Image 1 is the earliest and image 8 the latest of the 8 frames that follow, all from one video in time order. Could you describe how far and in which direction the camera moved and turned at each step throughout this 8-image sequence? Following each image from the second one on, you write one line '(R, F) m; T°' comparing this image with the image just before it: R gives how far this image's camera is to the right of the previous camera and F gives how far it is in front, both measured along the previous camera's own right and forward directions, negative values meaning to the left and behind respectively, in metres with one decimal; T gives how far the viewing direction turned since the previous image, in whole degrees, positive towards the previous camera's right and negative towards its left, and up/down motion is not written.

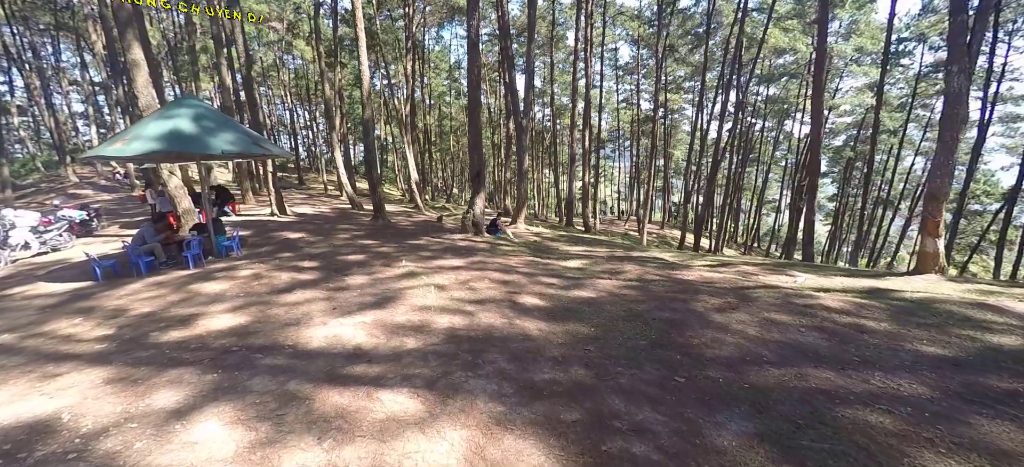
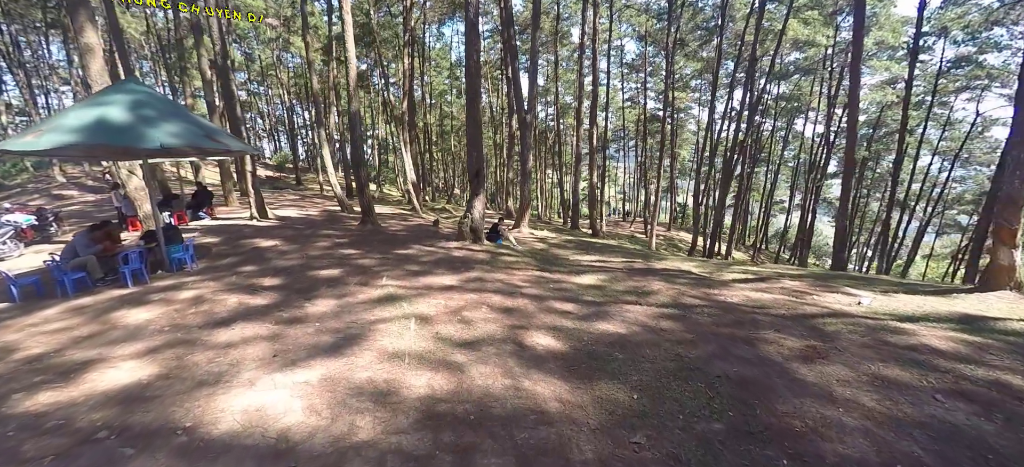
(0.0, +1.3) m; 0°
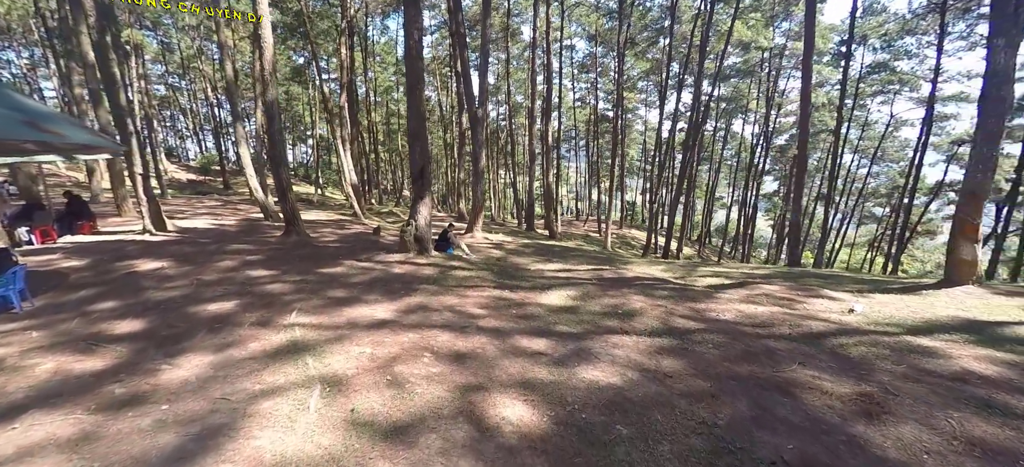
(0.0, +1.2) m; +7°
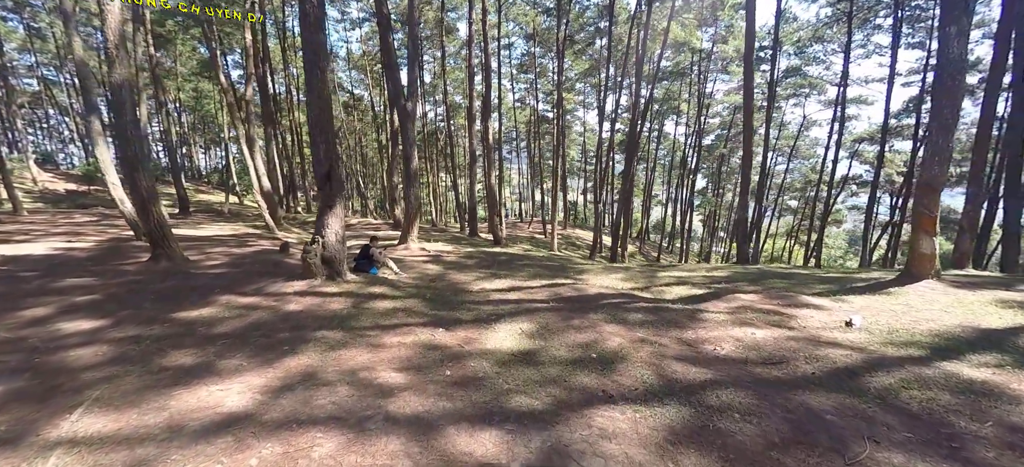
(+0.1, +1.4) m; +8°
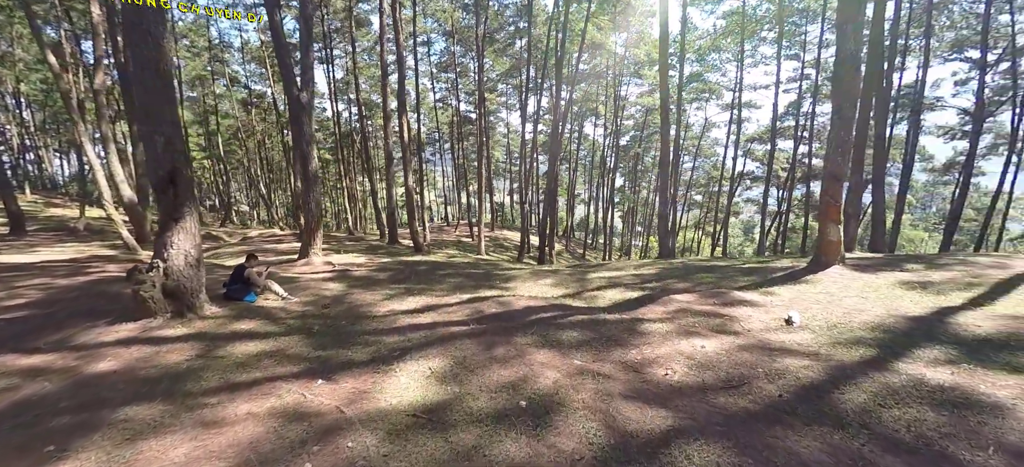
(+0.2, +0.9) m; +10°
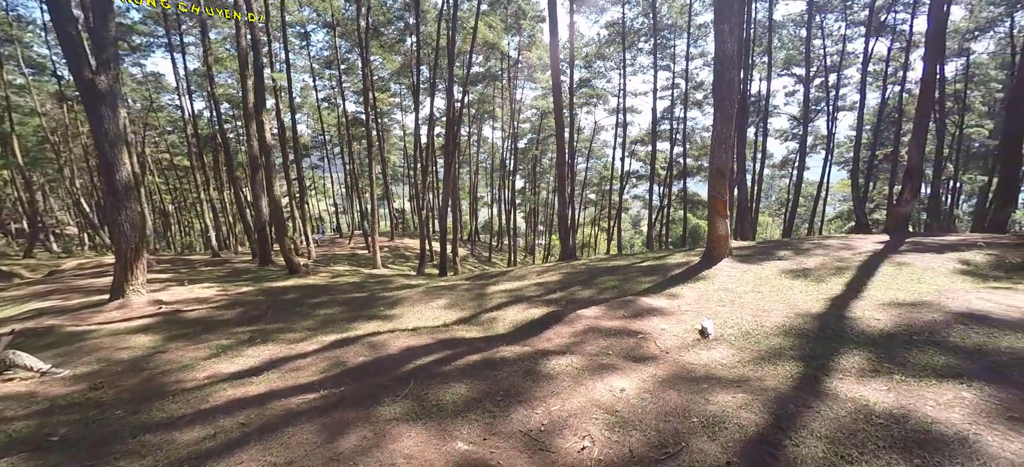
(+0.4, +1.0) m; +13°
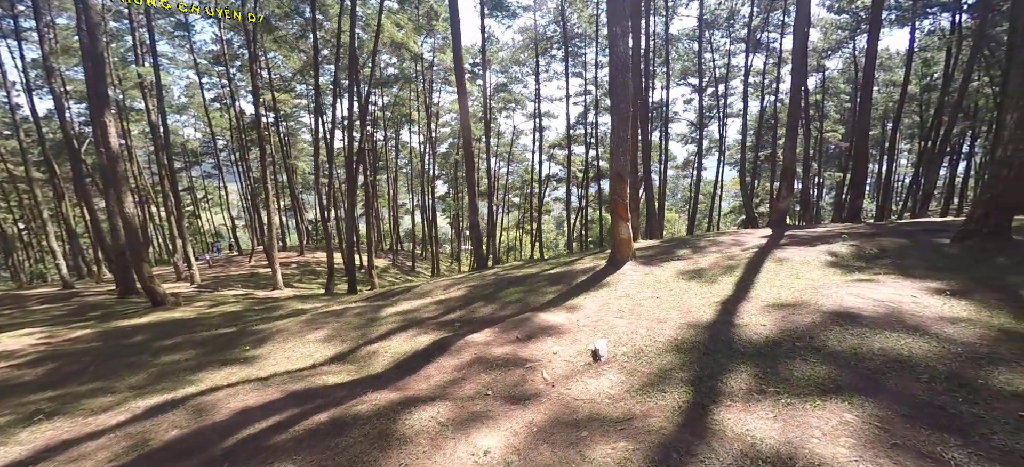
(+0.6, +0.5) m; +10°
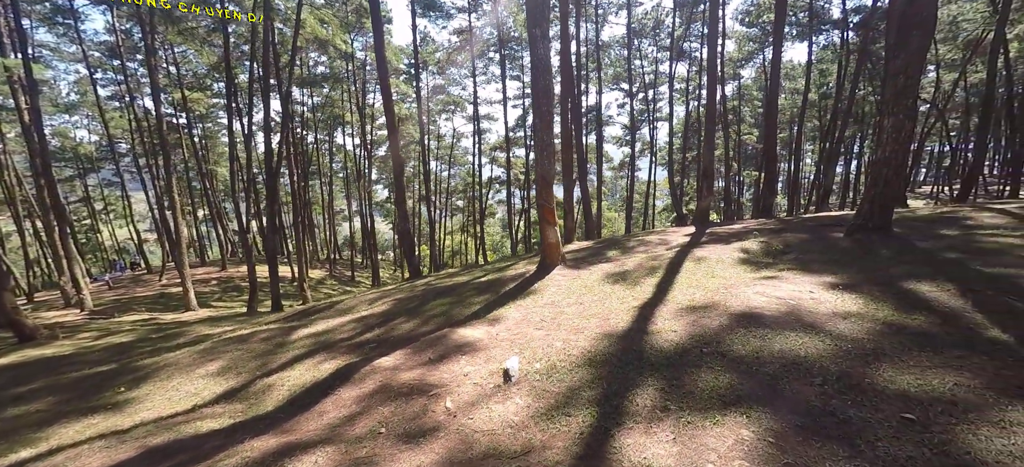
(+0.4, +0.2) m; +8°
